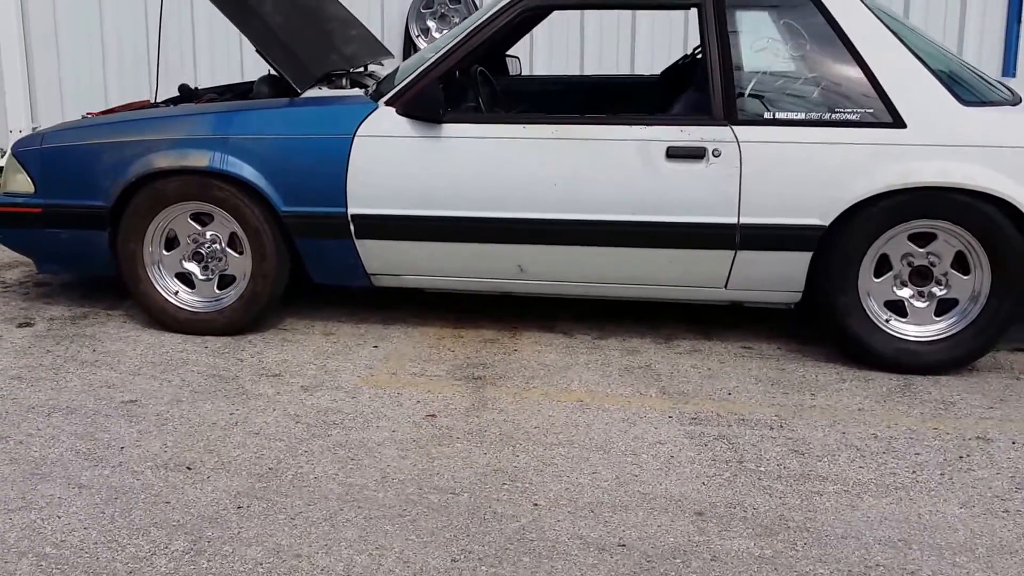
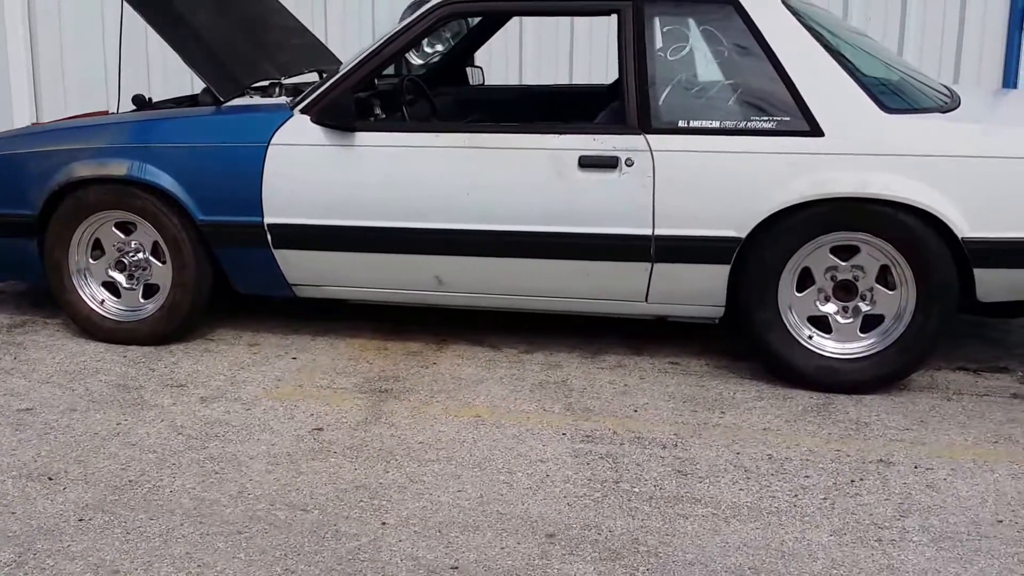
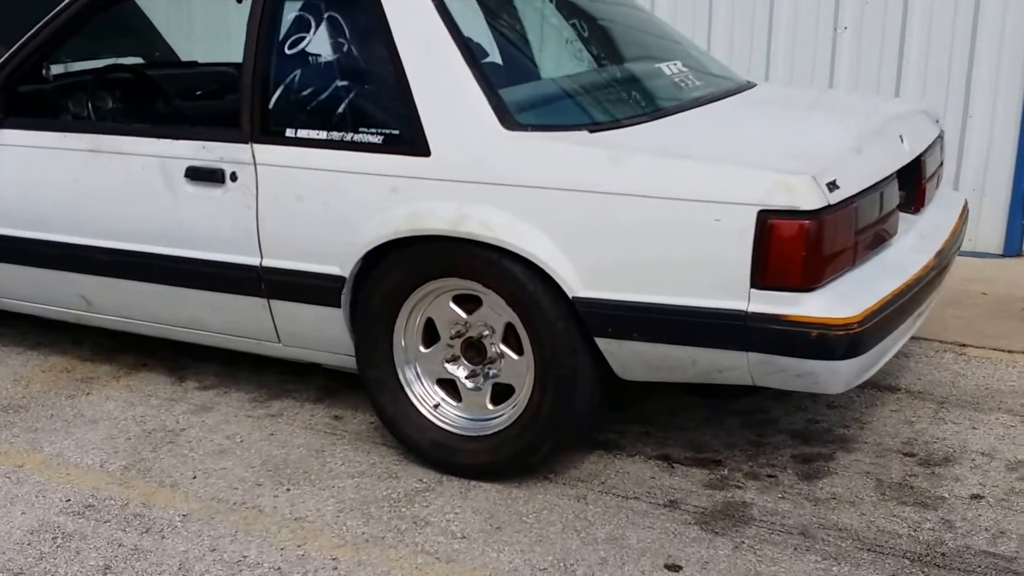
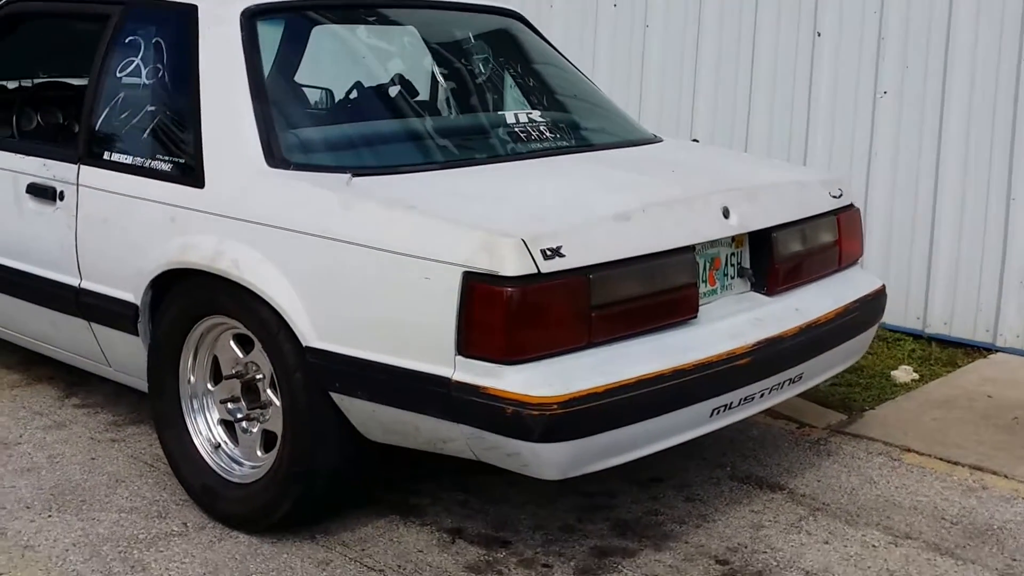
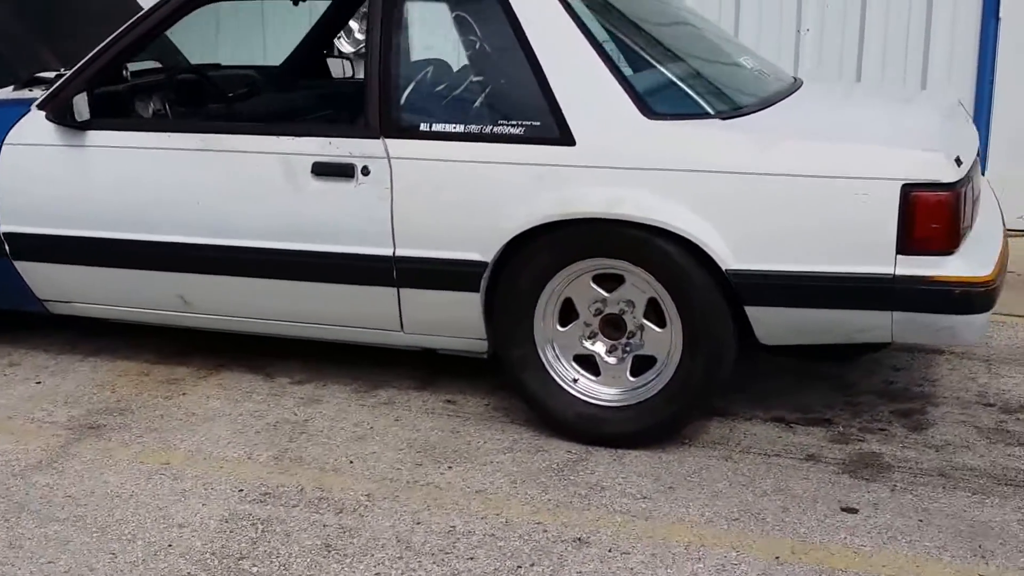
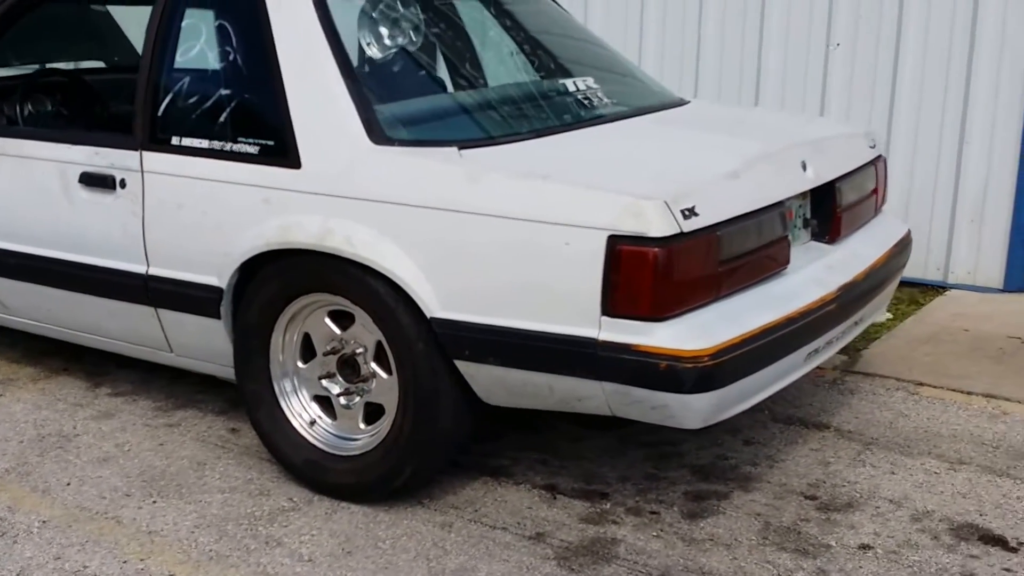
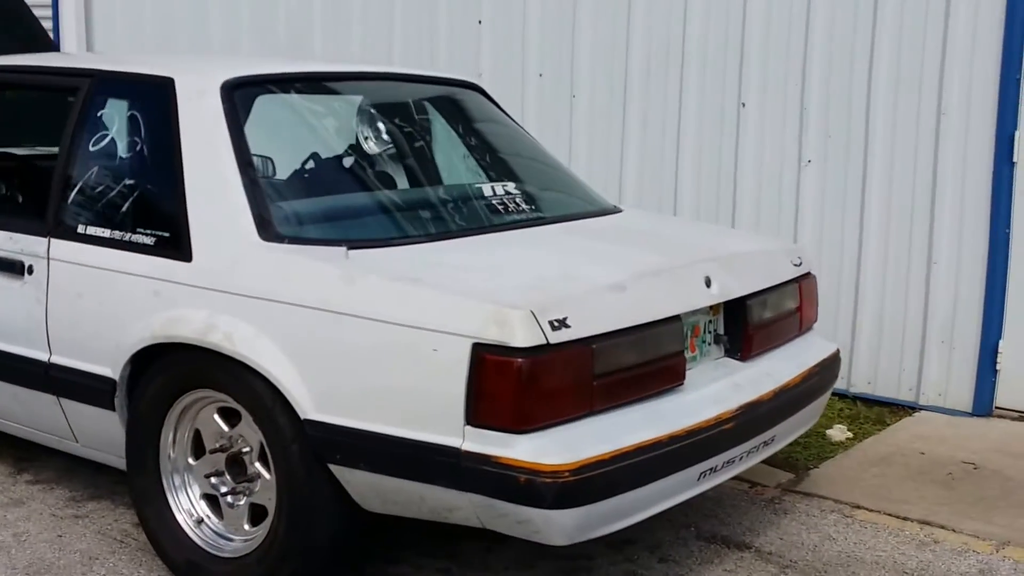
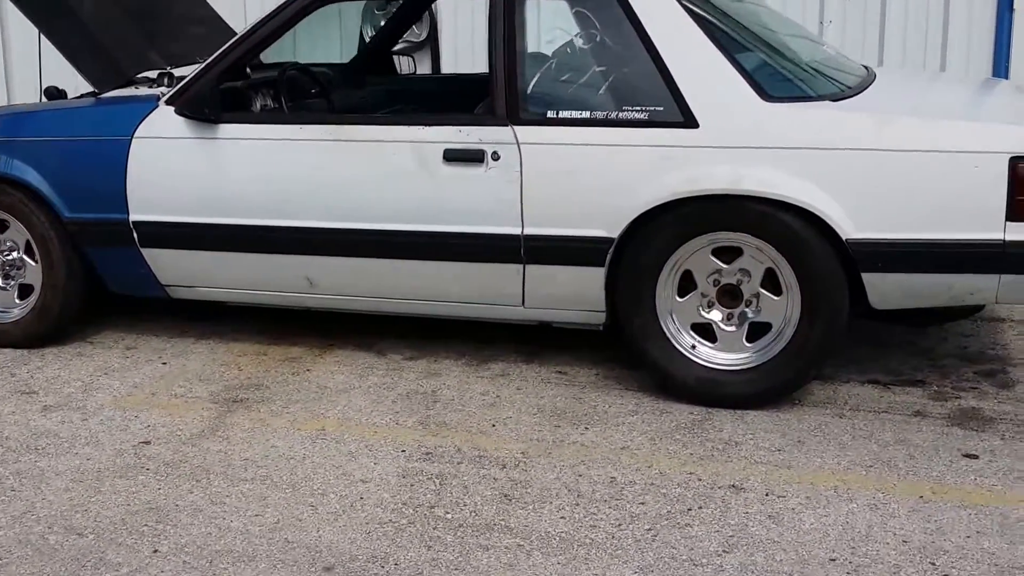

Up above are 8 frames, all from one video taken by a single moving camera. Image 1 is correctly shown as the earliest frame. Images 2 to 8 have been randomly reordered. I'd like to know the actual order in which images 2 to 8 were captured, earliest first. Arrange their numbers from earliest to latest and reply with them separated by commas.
2, 8, 5, 3, 6, 7, 4
